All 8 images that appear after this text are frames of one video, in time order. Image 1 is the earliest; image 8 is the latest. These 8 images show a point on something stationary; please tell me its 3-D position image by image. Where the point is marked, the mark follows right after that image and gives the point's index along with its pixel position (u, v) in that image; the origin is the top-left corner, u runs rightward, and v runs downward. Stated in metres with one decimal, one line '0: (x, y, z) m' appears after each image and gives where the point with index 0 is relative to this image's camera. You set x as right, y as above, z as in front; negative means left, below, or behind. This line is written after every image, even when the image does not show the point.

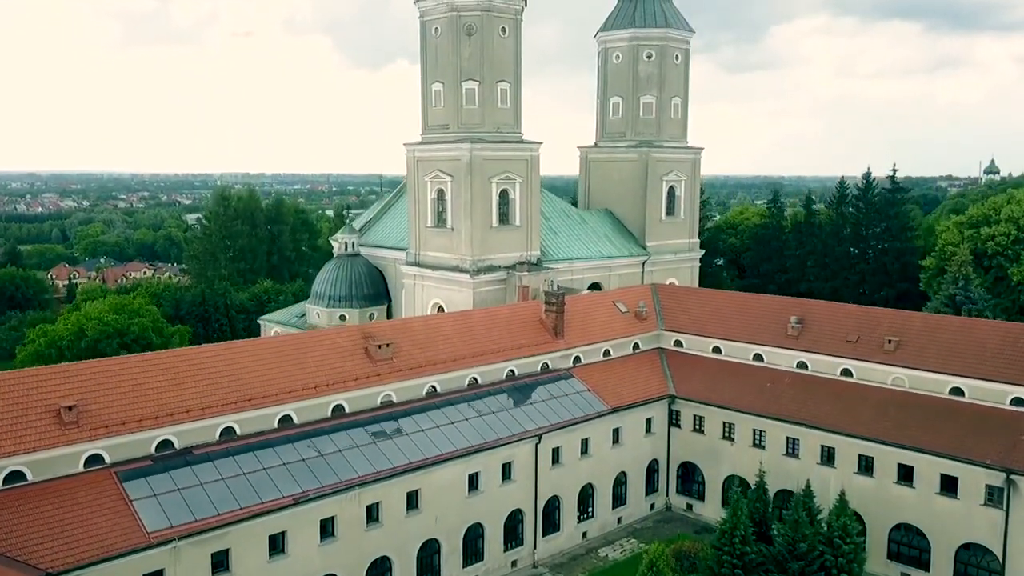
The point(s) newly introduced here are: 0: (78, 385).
0: (-9.3, -2.1, +19.4) m
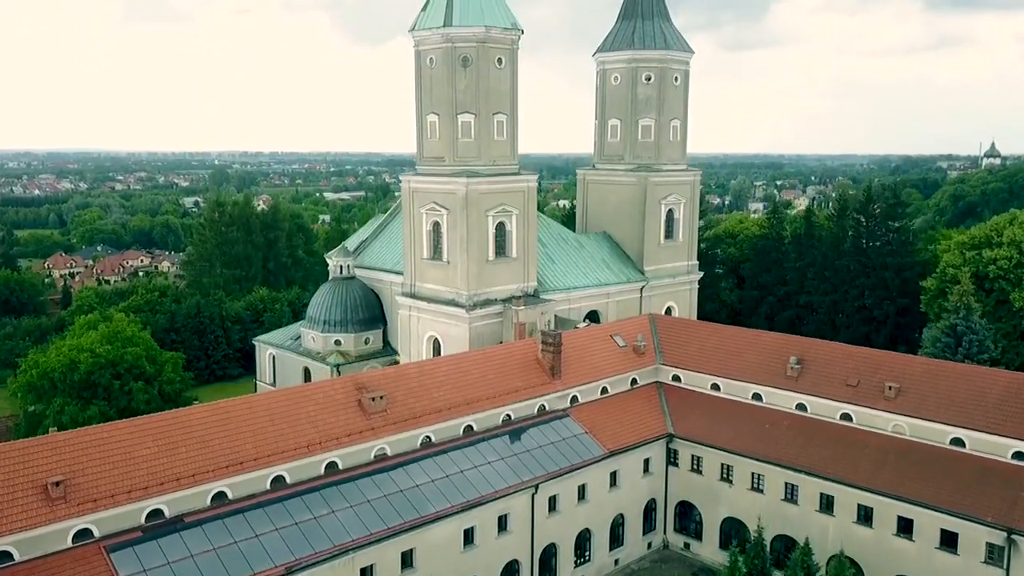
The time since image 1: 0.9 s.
0: (-9.4, -3.6, +19.1) m
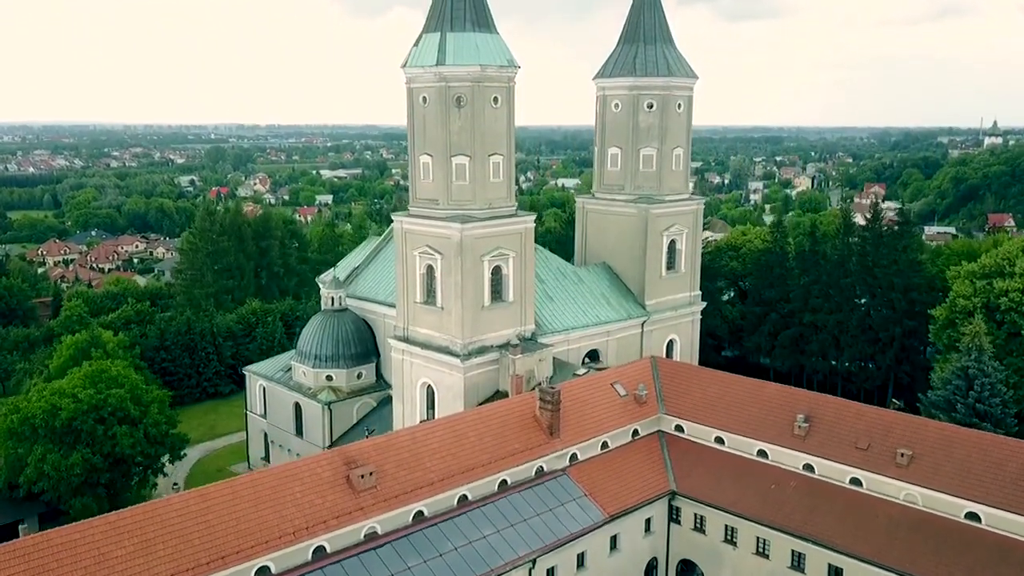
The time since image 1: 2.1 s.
0: (-9.4, -5.5, +18.0) m
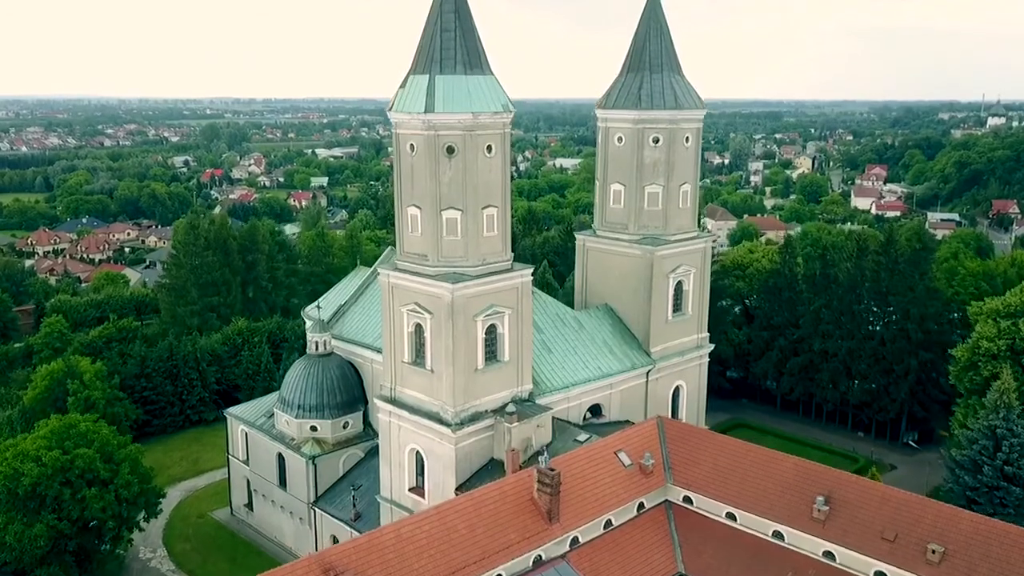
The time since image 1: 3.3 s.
0: (-9.5, -7.7, +15.9) m
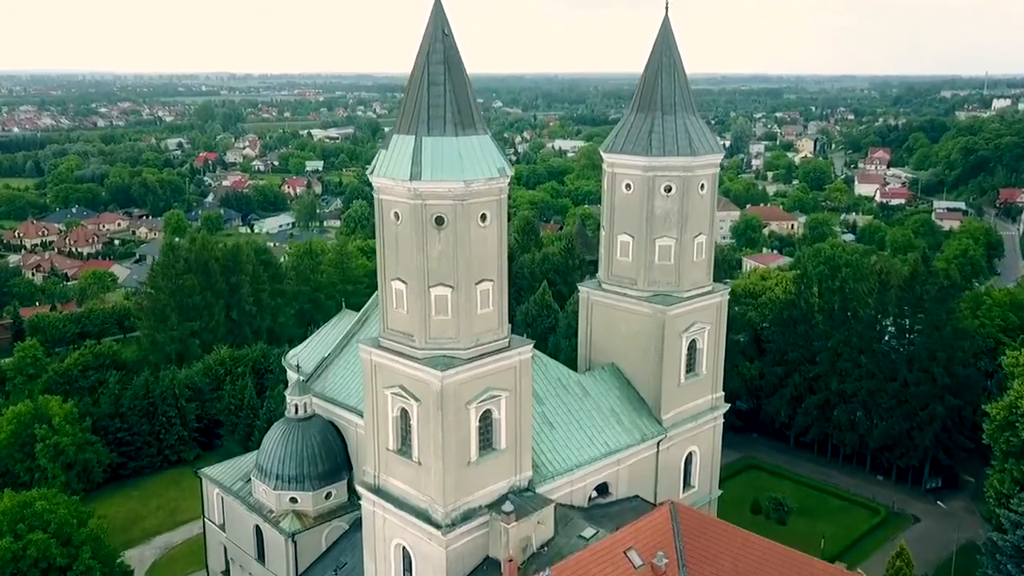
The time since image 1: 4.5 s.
0: (-9.6, -10.3, +13.1) m
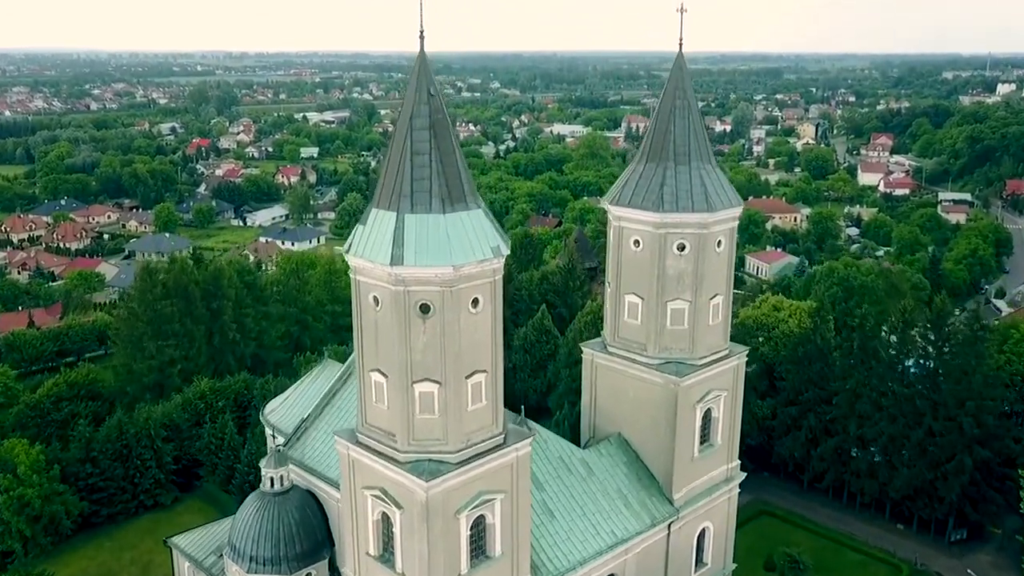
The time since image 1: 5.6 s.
0: (-9.7, -12.8, +10.4) m
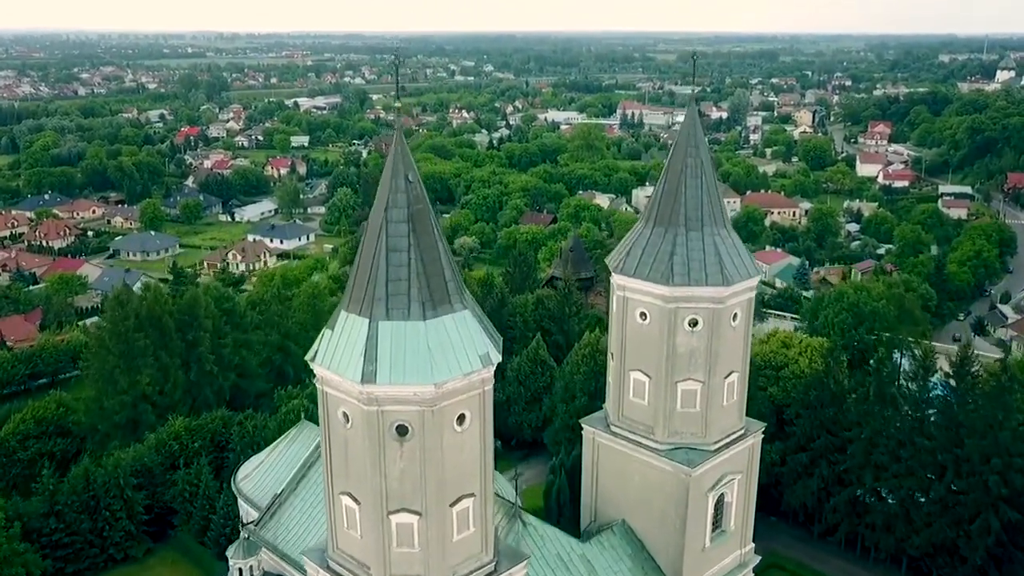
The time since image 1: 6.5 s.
0: (-9.7, -15.3, +7.7) m
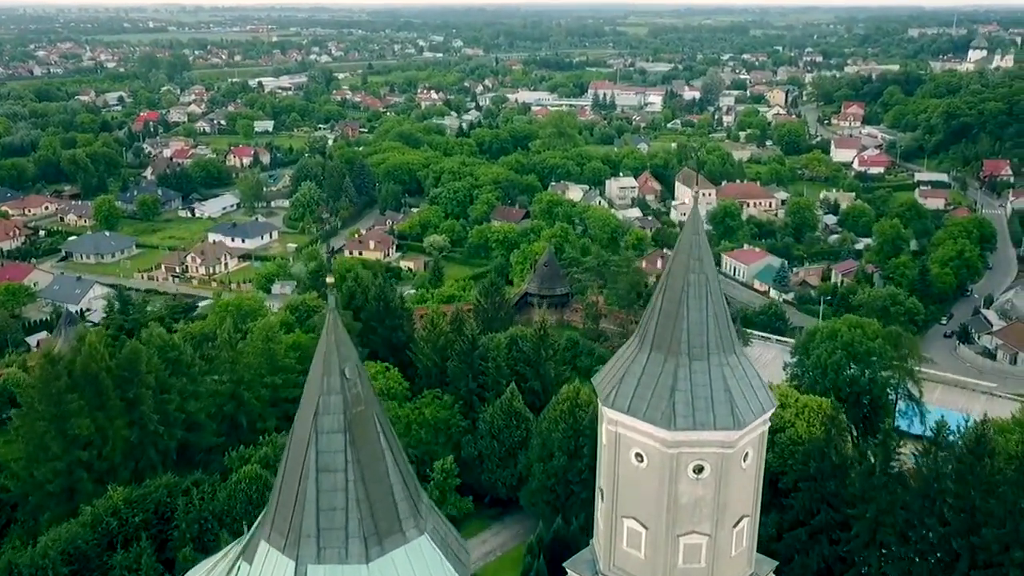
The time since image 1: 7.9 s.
0: (-9.7, -19.0, +3.9) m
